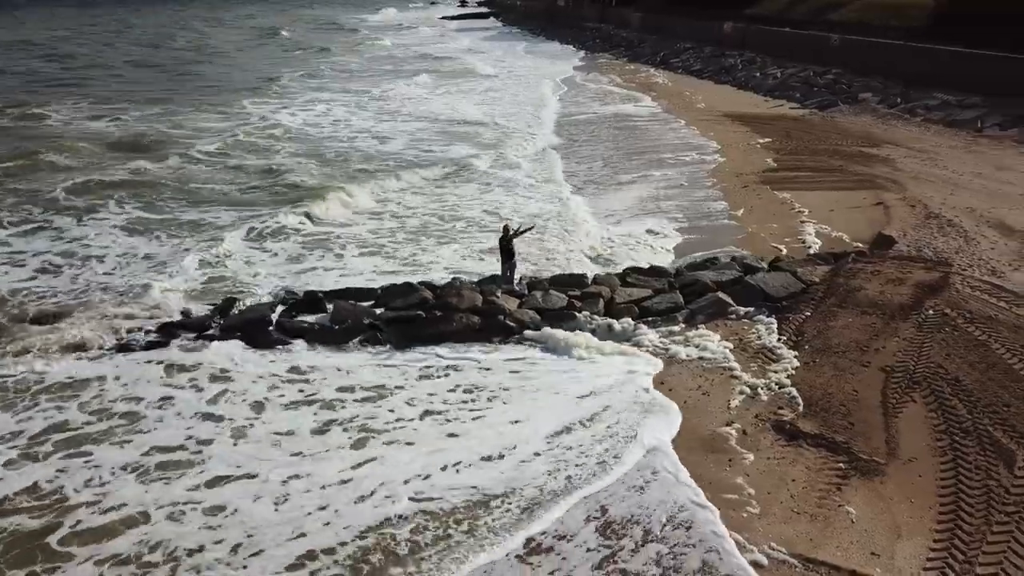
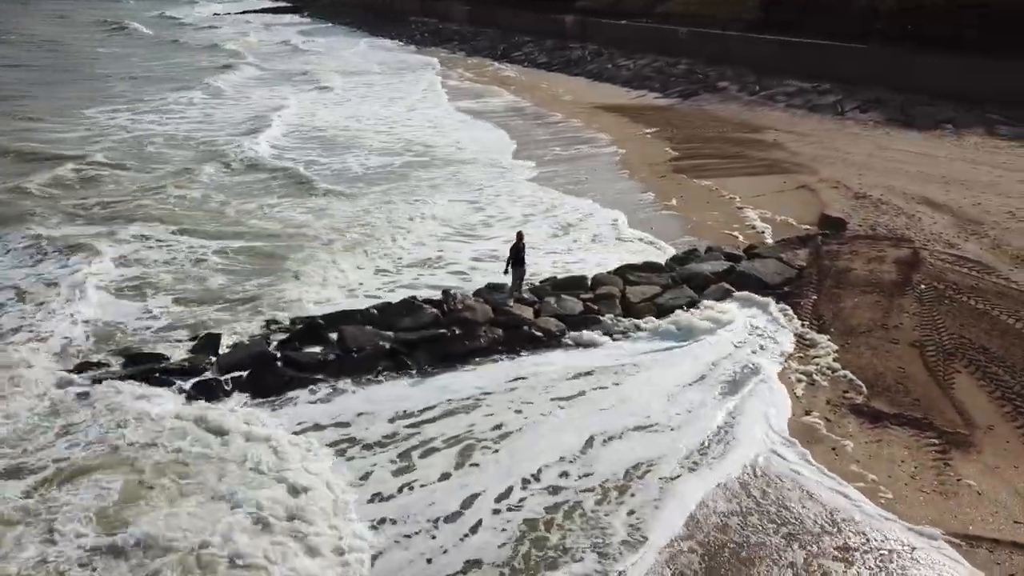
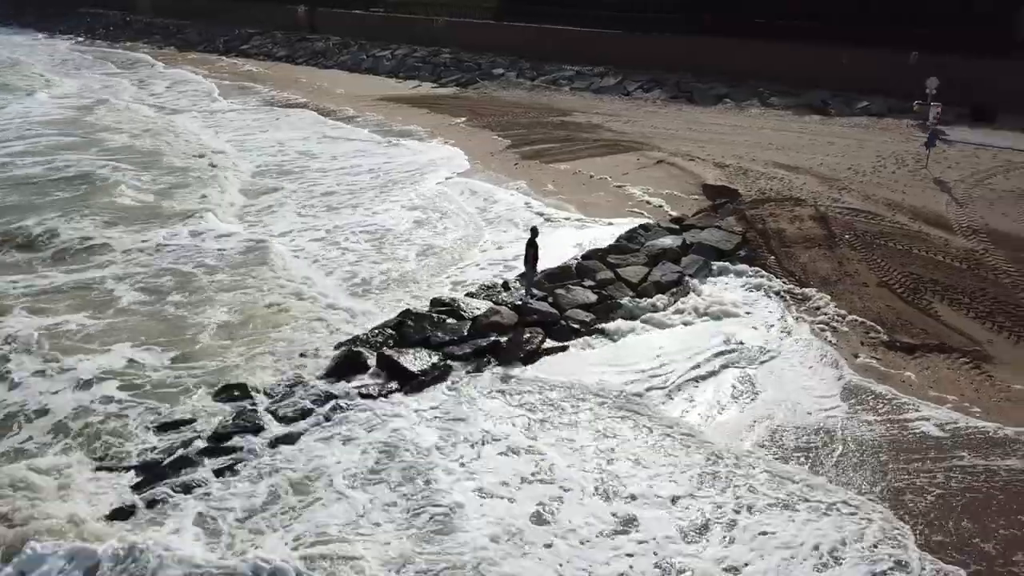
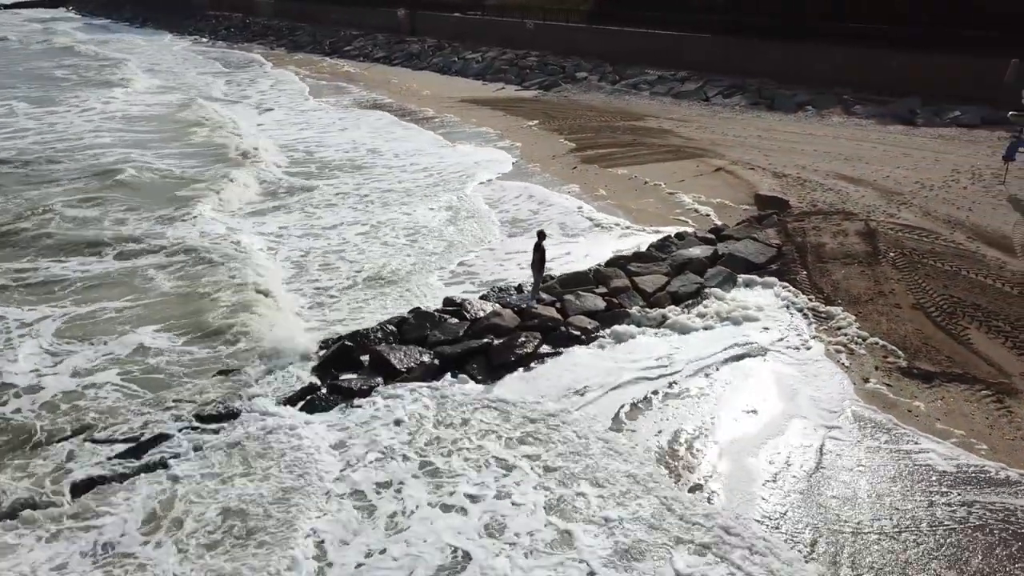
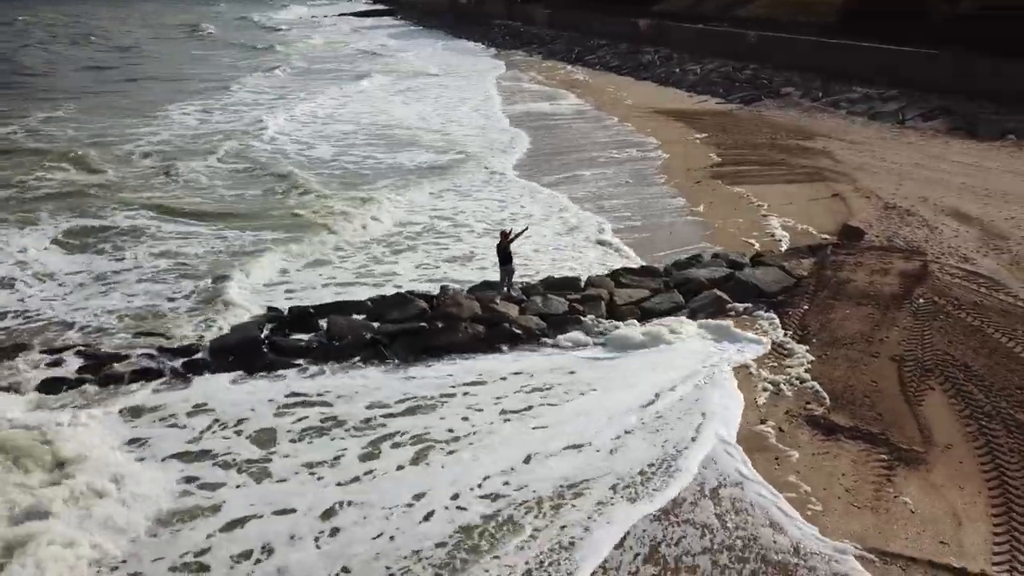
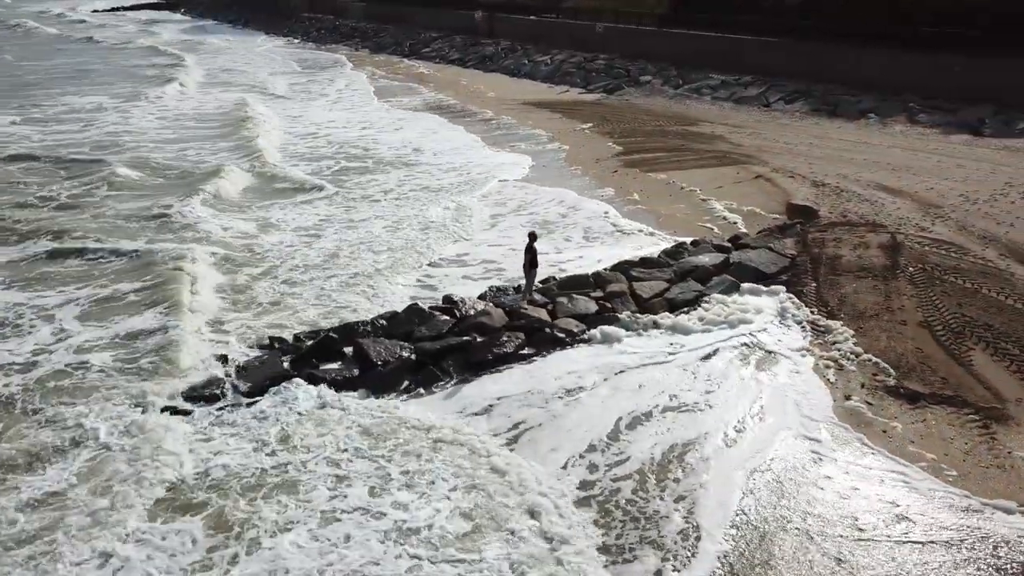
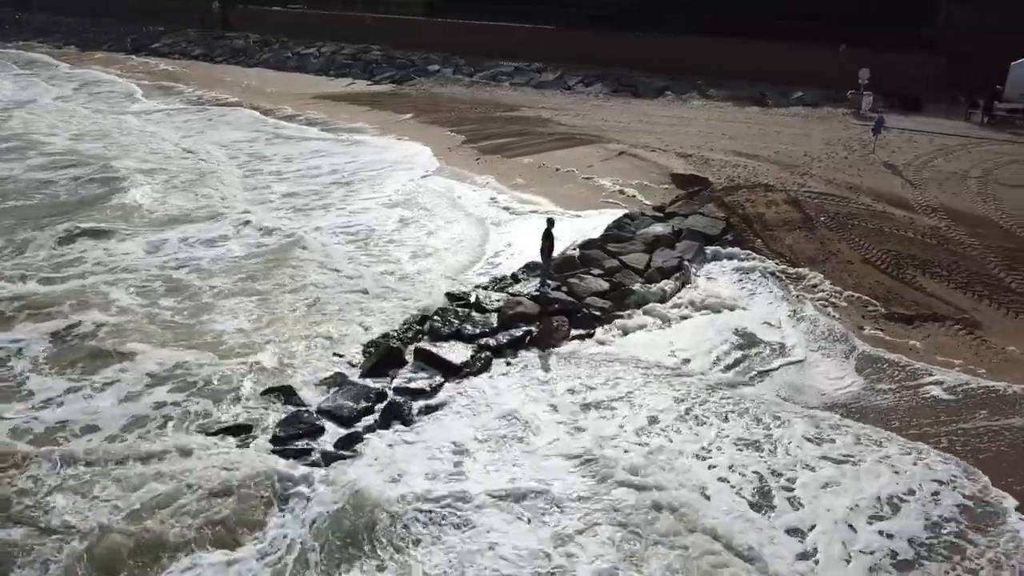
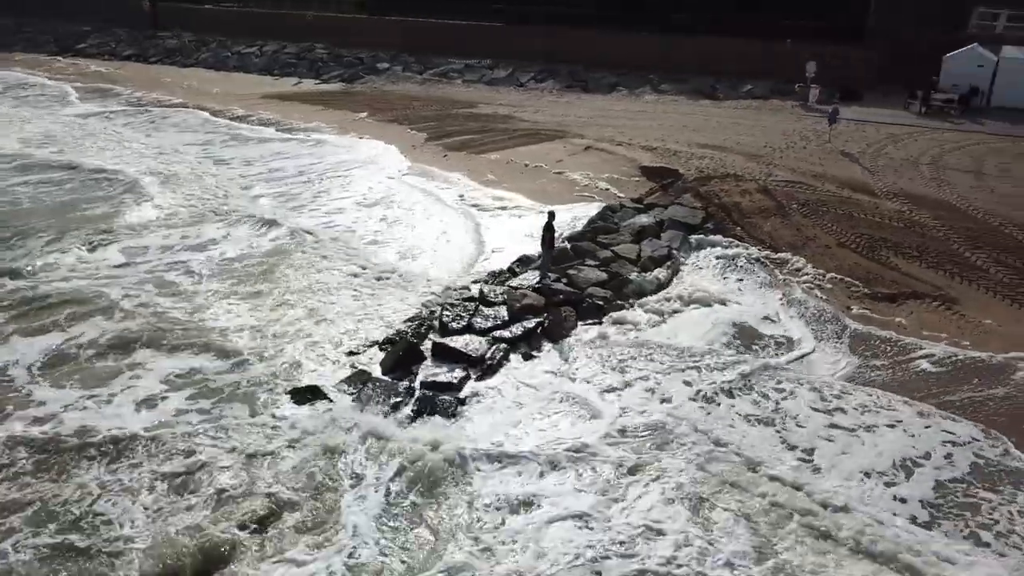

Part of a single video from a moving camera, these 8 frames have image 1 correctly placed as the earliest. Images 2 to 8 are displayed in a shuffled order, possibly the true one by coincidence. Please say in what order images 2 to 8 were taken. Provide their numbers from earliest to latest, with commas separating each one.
5, 2, 6, 4, 3, 7, 8
